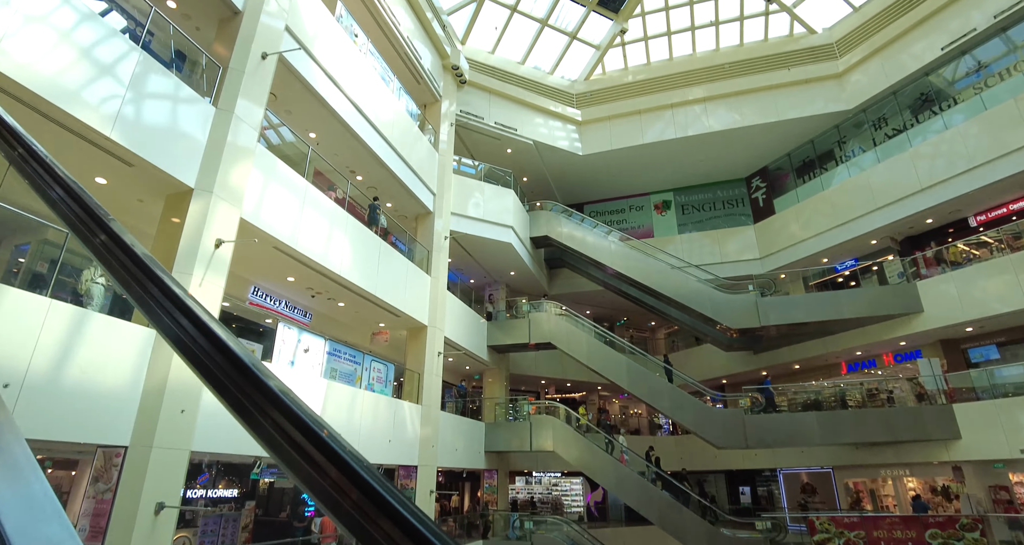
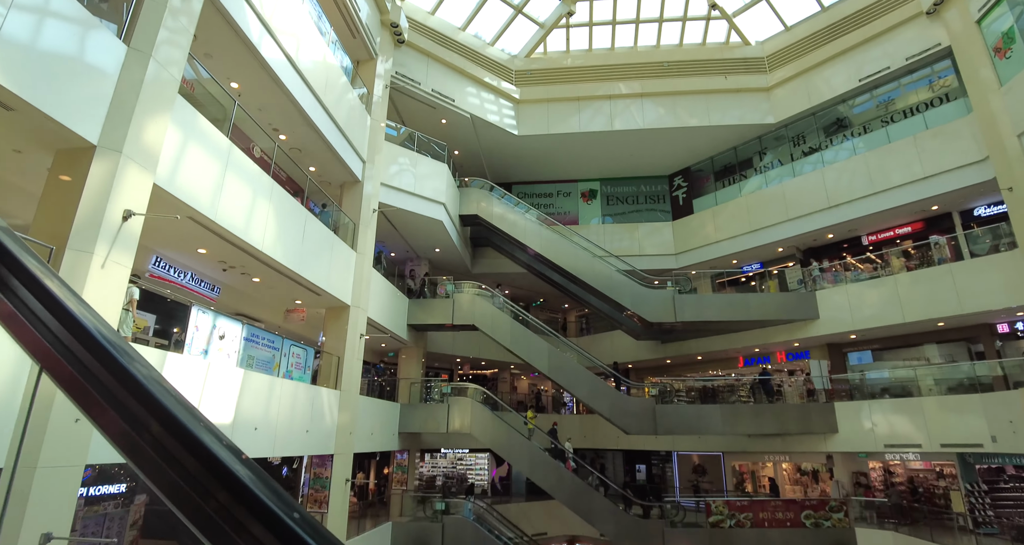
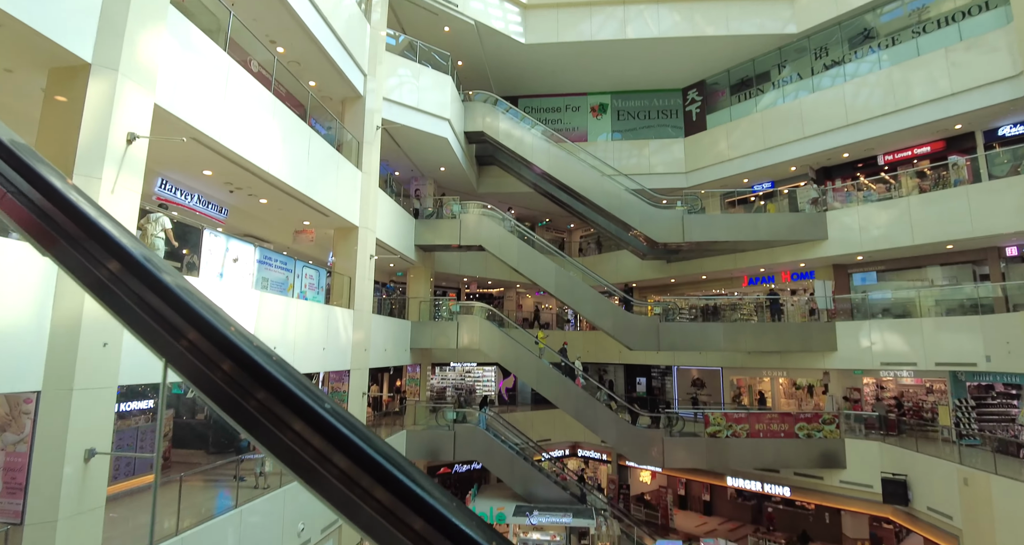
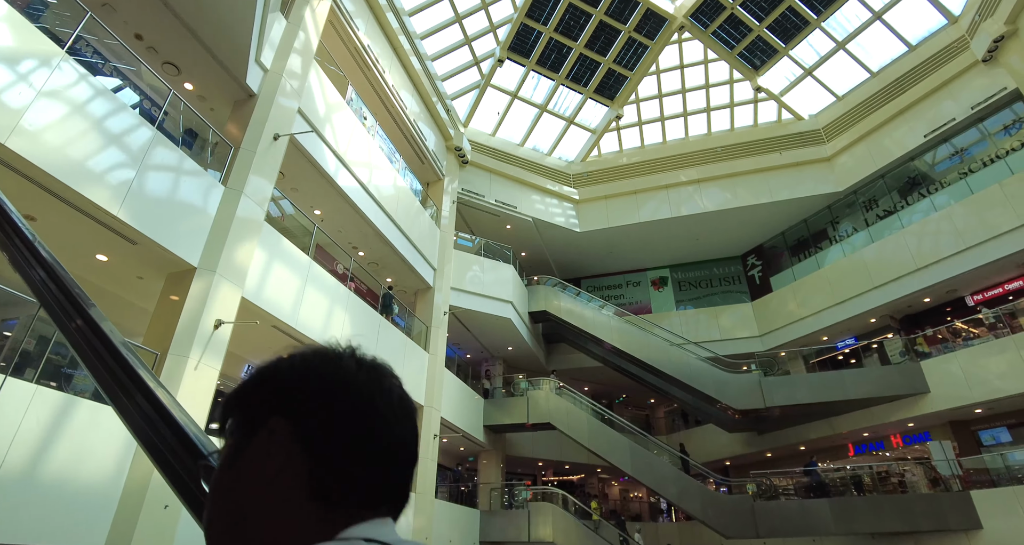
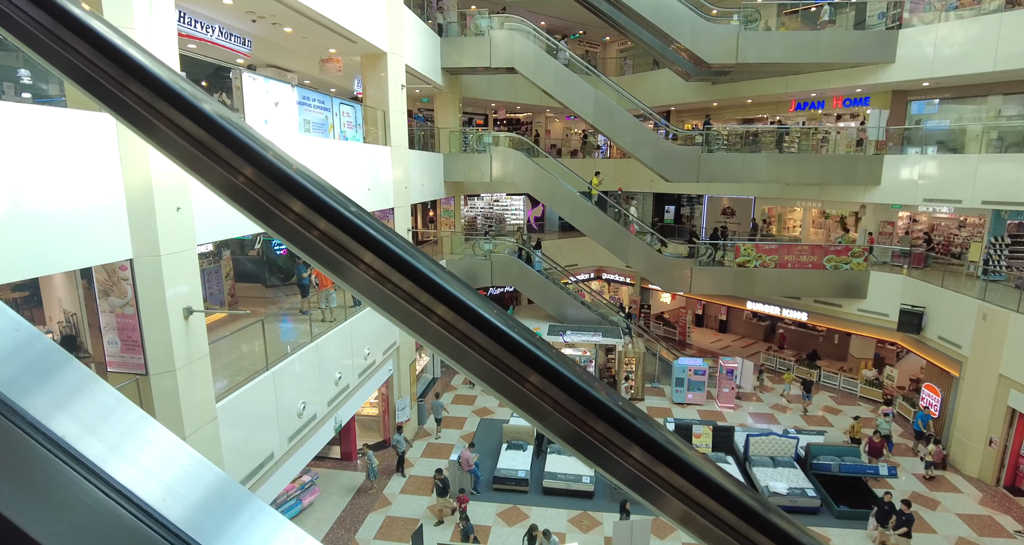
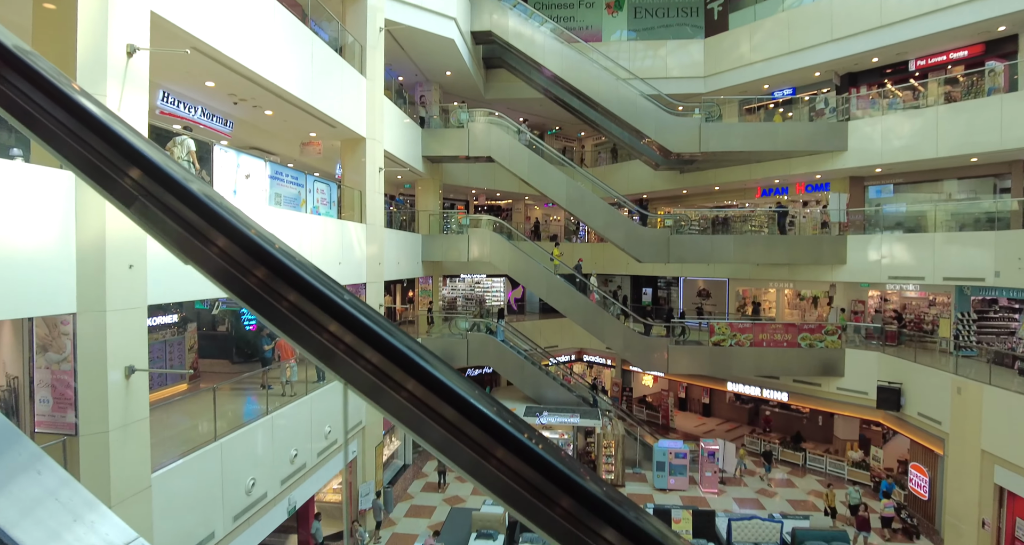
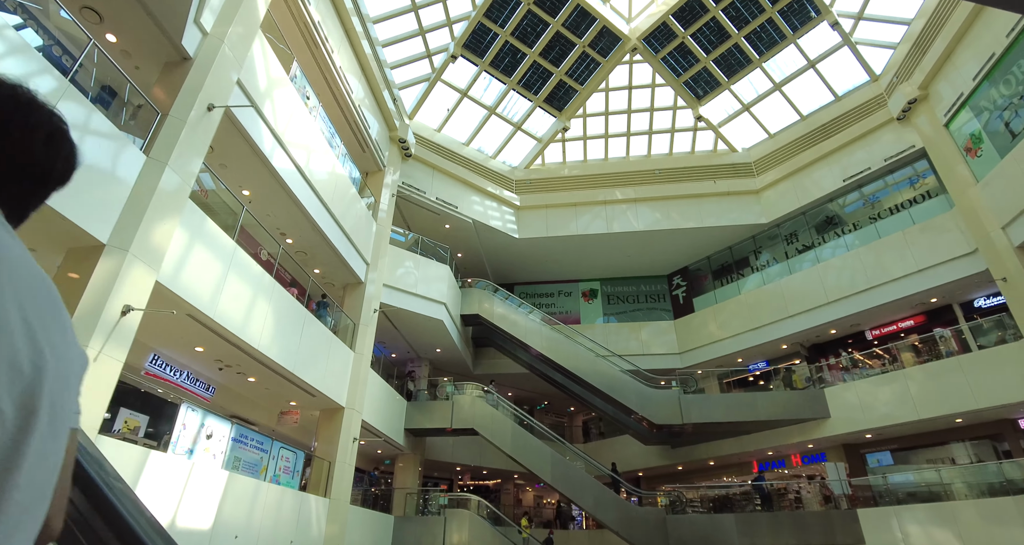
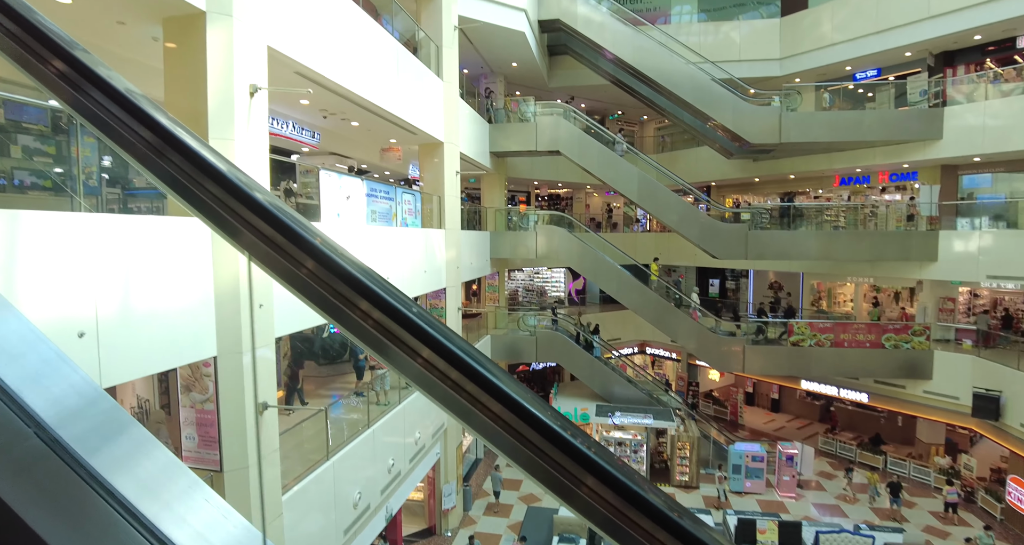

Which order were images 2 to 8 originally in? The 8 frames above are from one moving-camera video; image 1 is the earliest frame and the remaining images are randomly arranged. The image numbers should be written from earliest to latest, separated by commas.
4, 7, 2, 3, 6, 5, 8
